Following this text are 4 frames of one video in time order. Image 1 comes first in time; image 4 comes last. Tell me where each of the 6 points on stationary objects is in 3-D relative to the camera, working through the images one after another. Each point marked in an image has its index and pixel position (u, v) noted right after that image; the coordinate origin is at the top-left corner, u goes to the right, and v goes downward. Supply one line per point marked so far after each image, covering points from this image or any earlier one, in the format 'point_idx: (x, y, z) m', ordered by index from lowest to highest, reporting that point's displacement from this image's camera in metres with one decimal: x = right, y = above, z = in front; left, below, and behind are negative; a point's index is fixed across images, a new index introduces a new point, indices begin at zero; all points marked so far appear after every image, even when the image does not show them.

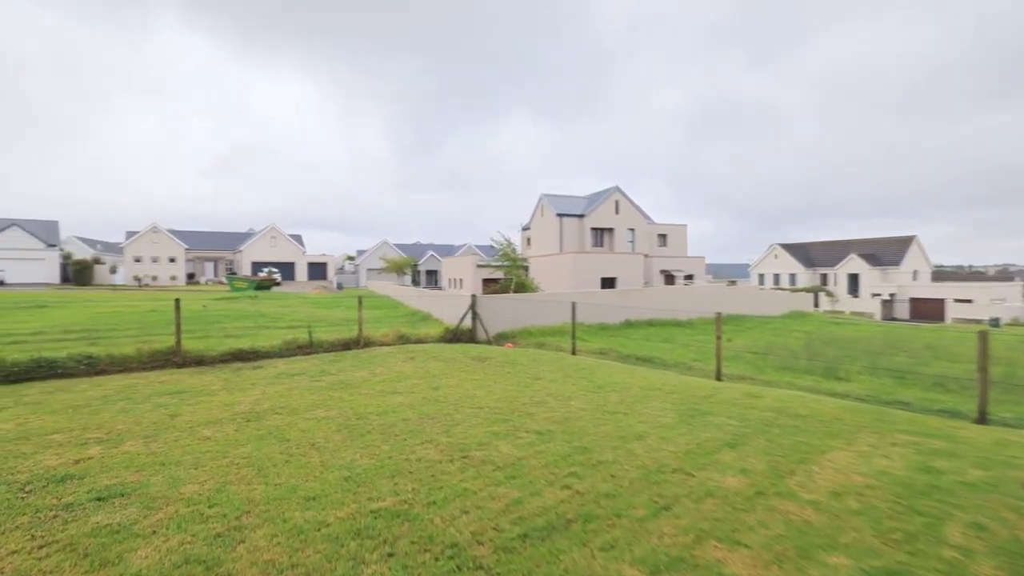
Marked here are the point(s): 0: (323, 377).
0: (-2.8, -1.3, +7.3) m
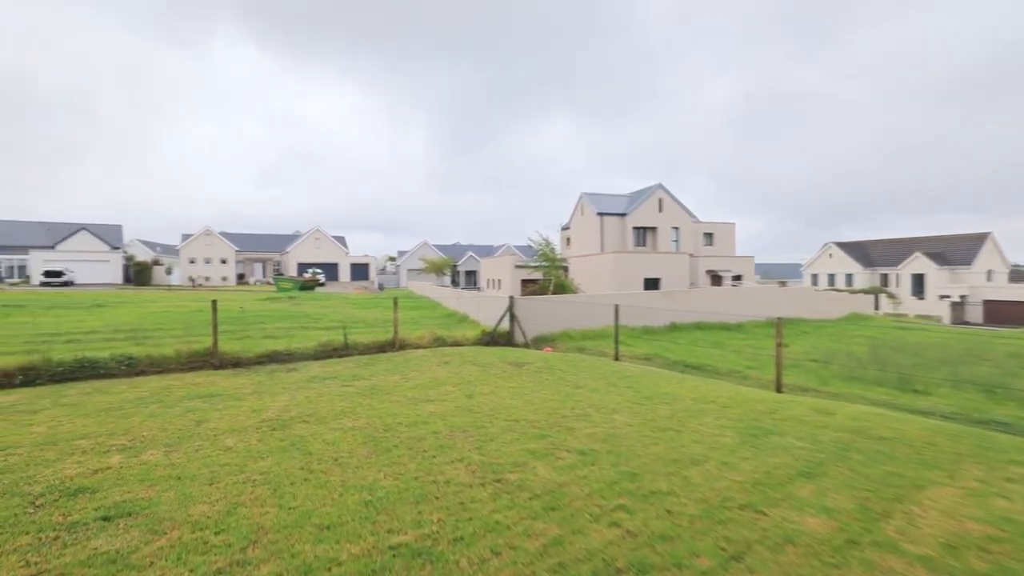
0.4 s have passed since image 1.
0: (-2.2, -1.3, +7.1) m
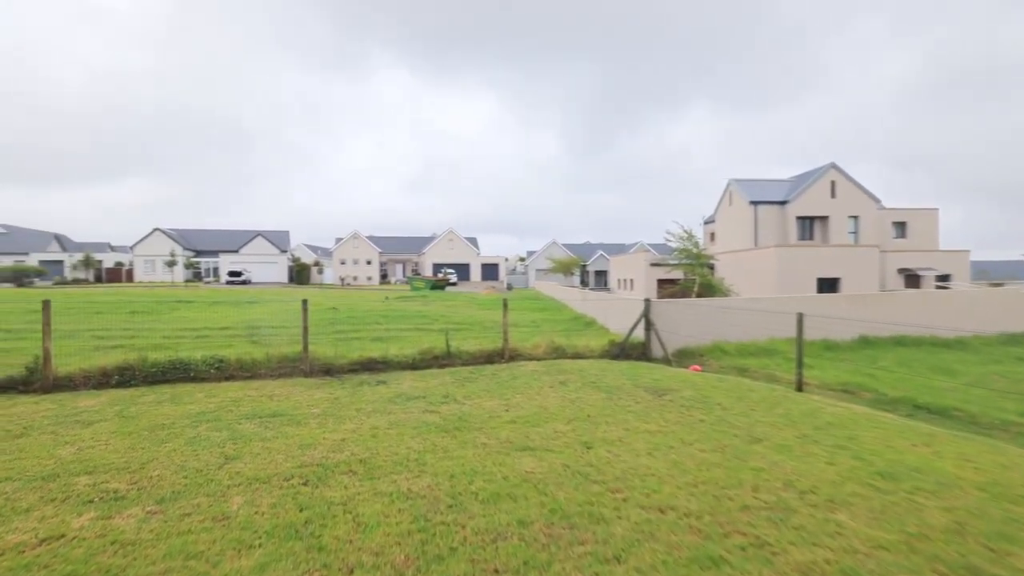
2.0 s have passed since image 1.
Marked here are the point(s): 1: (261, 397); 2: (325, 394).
0: (-0.8, -1.3, +5.6) m
1: (-3.0, -1.3, +5.9) m
2: (-2.3, -1.3, +6.1) m
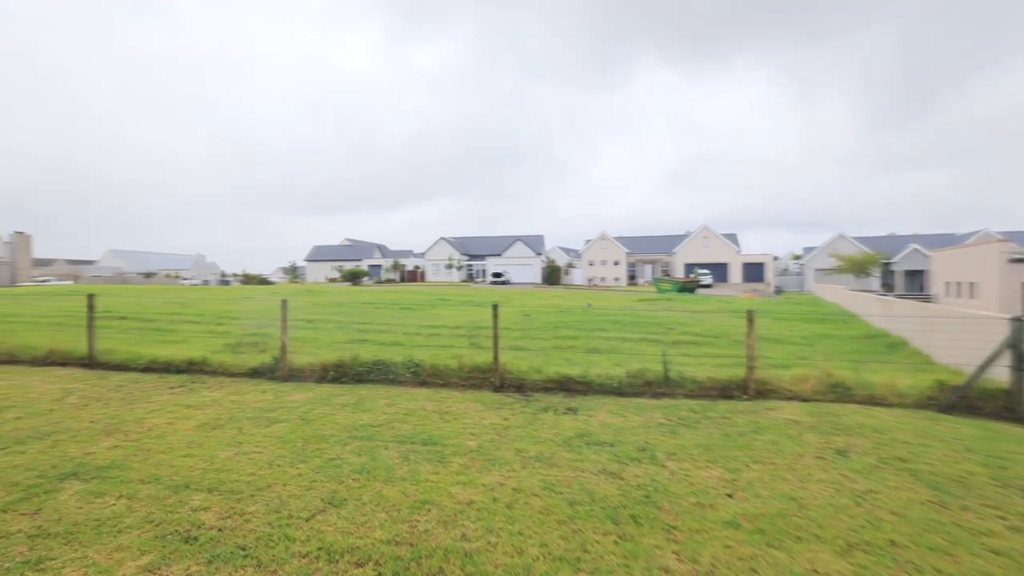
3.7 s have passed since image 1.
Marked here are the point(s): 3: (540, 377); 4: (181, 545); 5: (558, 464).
0: (+1.0, -1.4, +3.9) m
1: (-0.8, -1.3, +5.3) m
2: (-0.1, -1.3, +5.1) m
3: (+0.4, -1.1, +6.4) m
4: (-1.7, -1.4, +2.7) m
5: (+0.4, -1.4, +3.9) m
